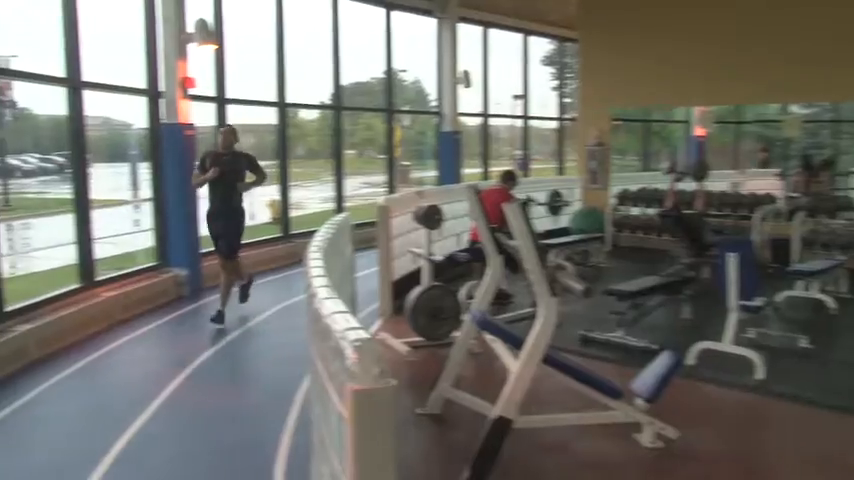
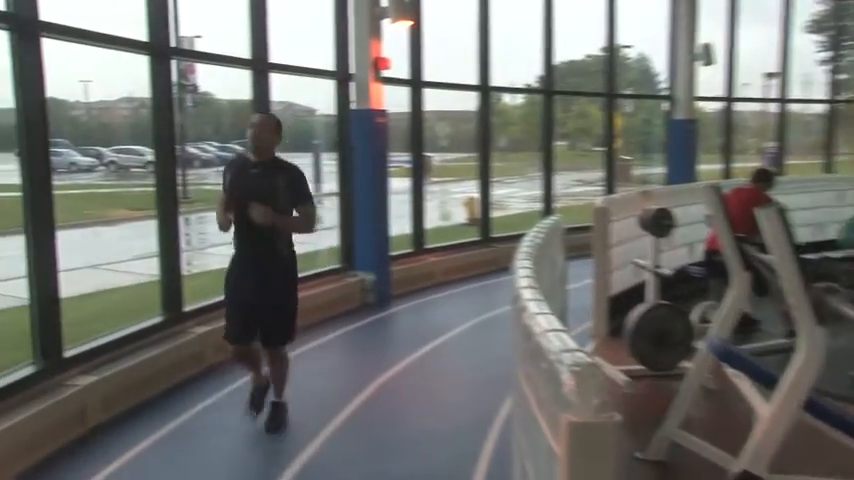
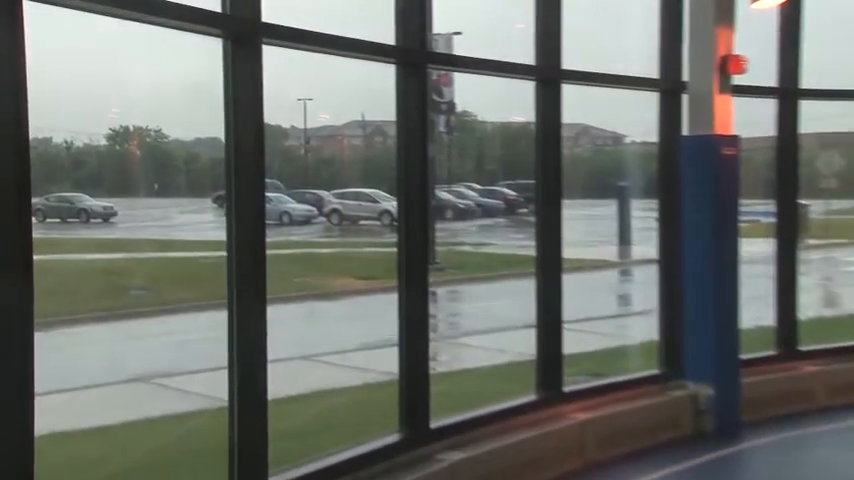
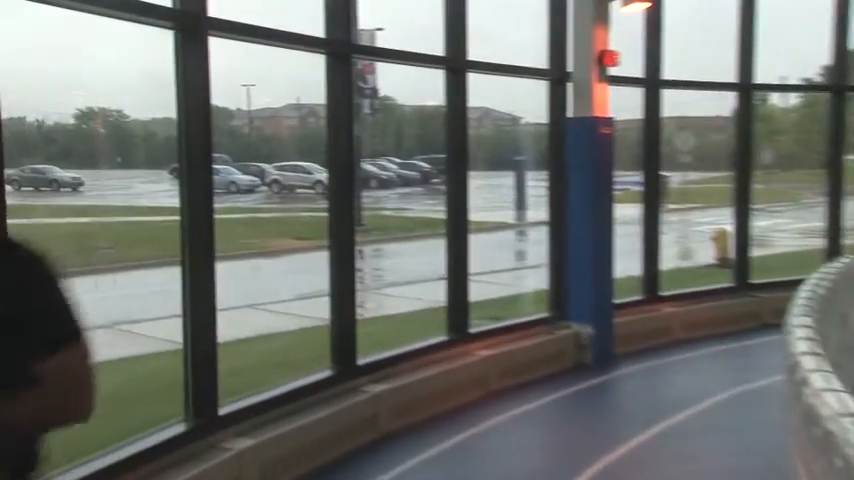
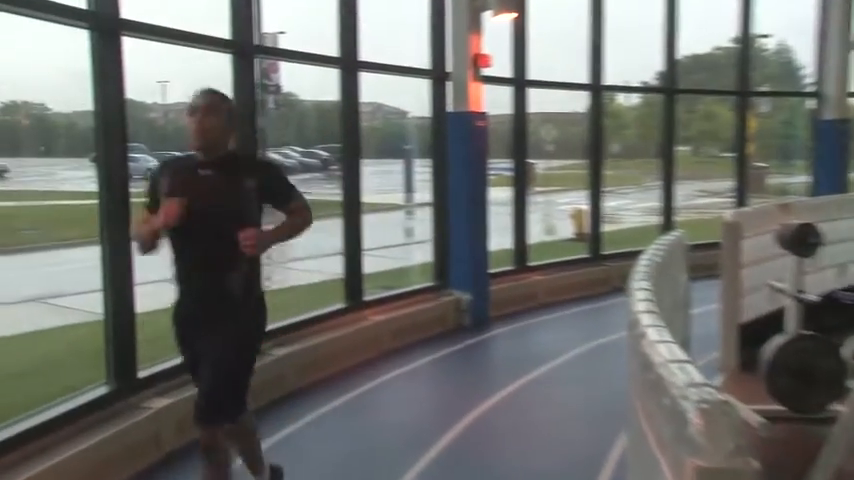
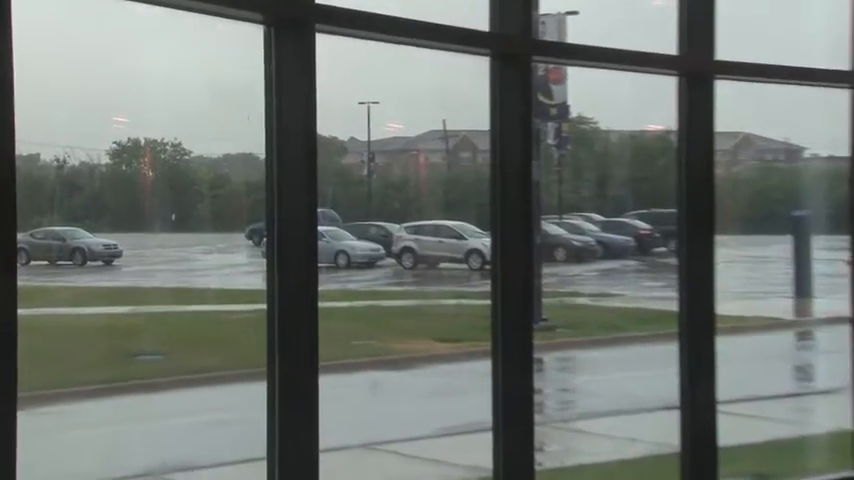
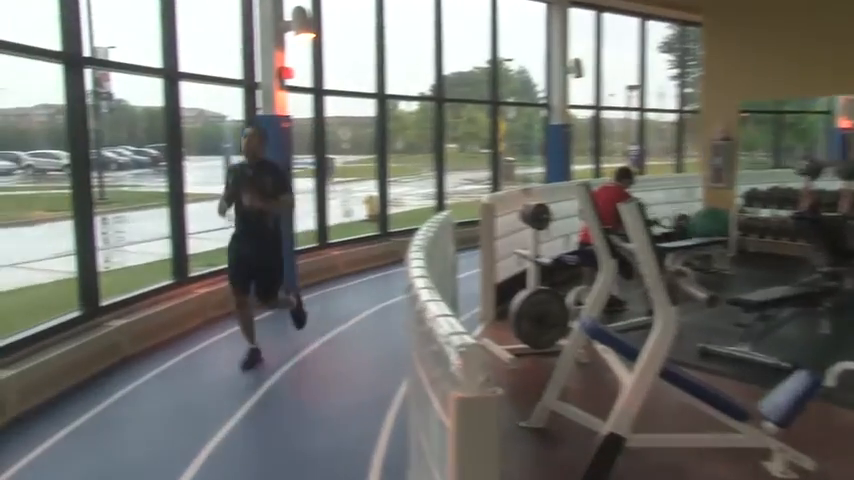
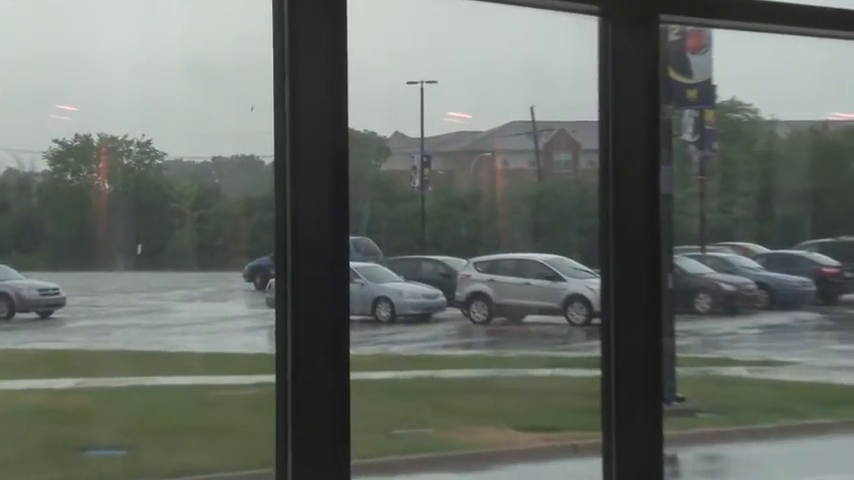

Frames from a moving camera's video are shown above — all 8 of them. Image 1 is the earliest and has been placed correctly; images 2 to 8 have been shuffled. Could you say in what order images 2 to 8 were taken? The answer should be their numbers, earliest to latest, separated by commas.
7, 2, 5, 4, 3, 6, 8
